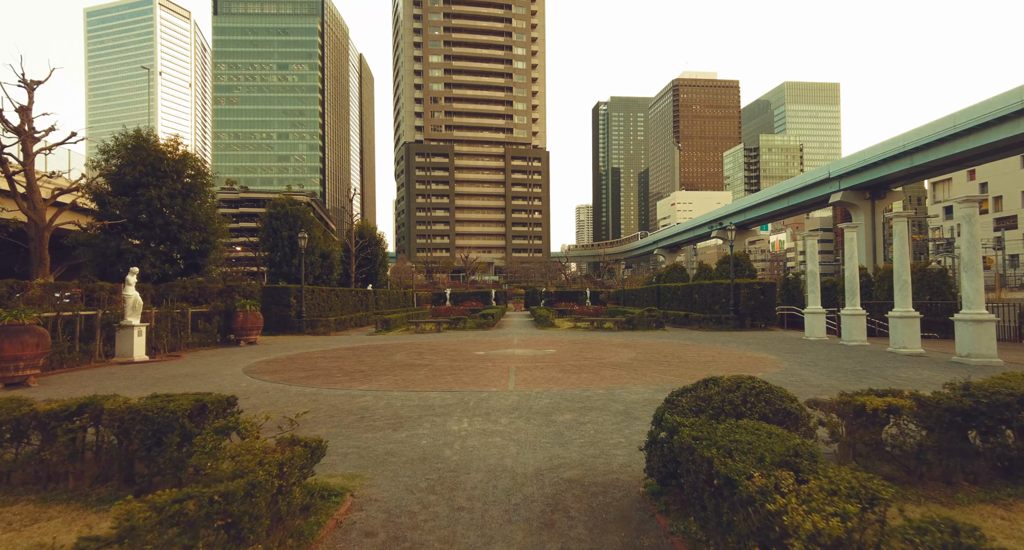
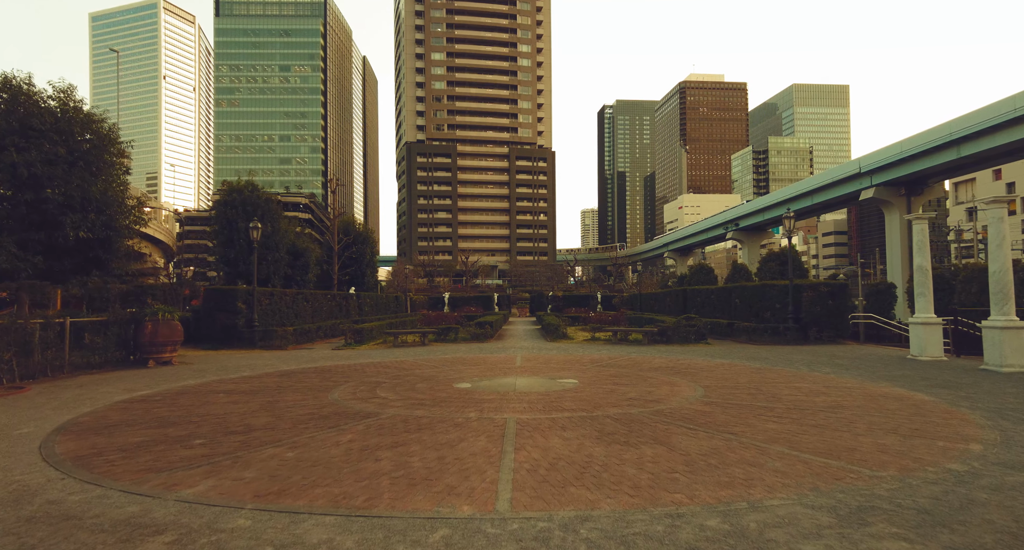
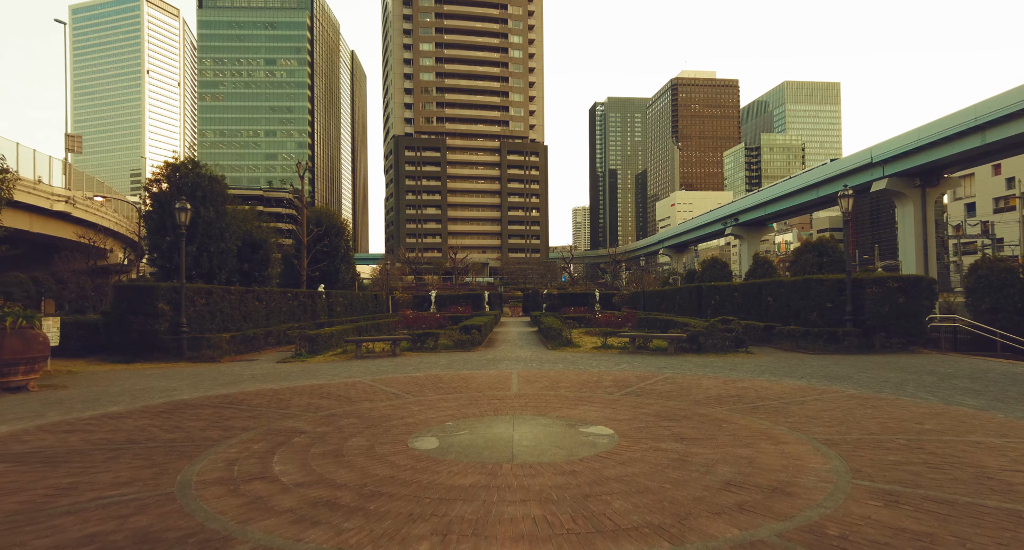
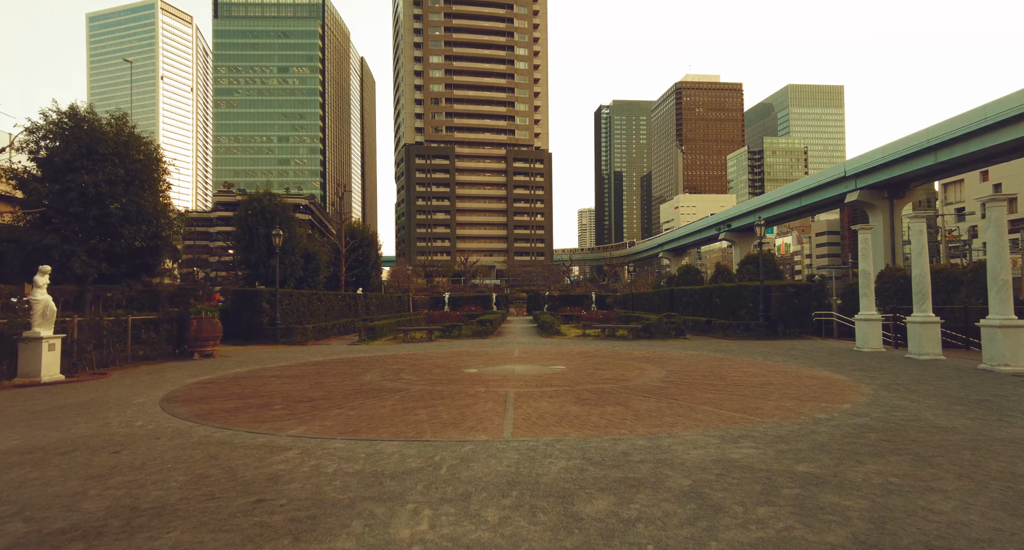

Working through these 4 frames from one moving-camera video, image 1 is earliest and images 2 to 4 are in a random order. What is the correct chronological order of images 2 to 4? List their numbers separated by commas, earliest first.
4, 2, 3
